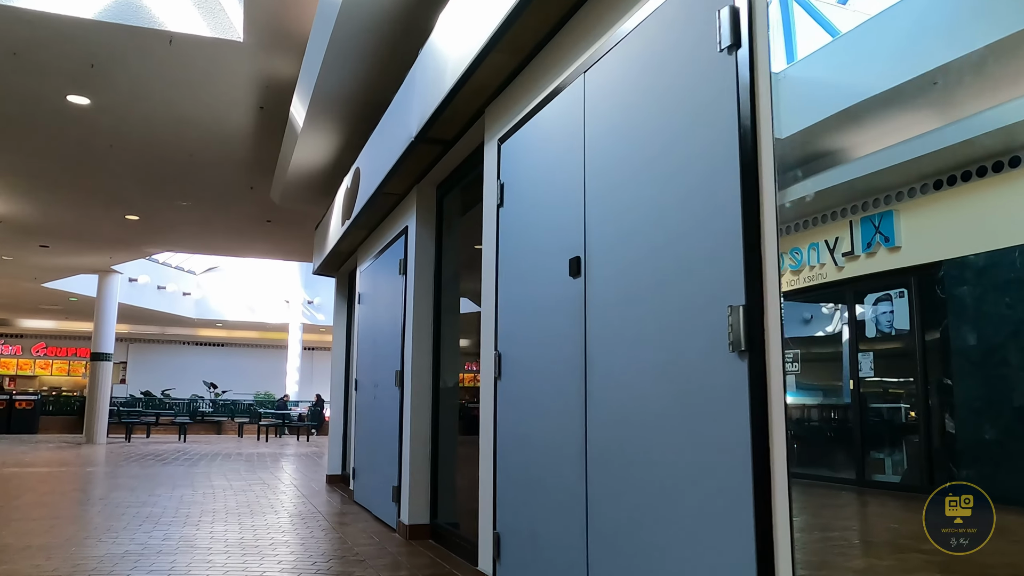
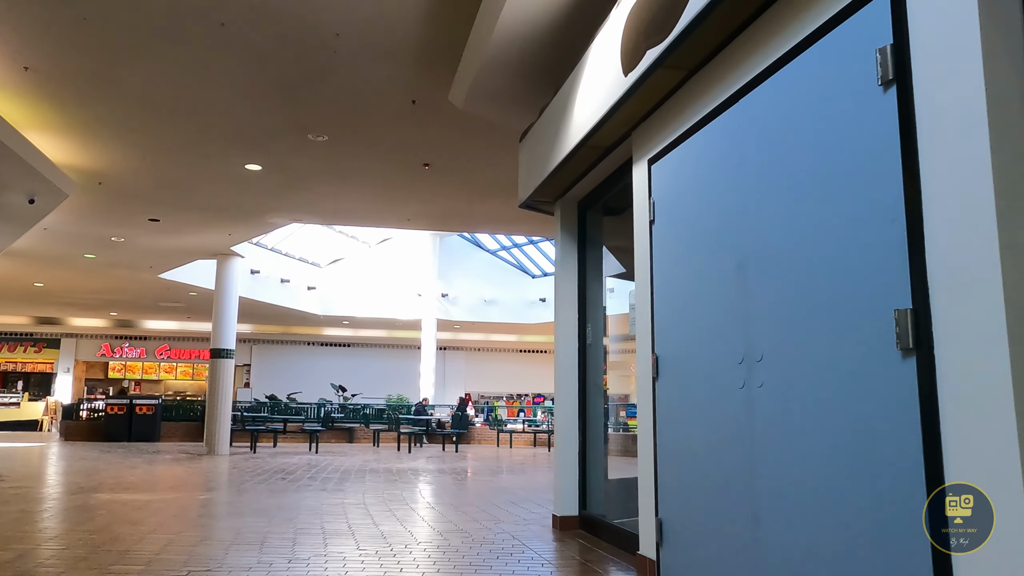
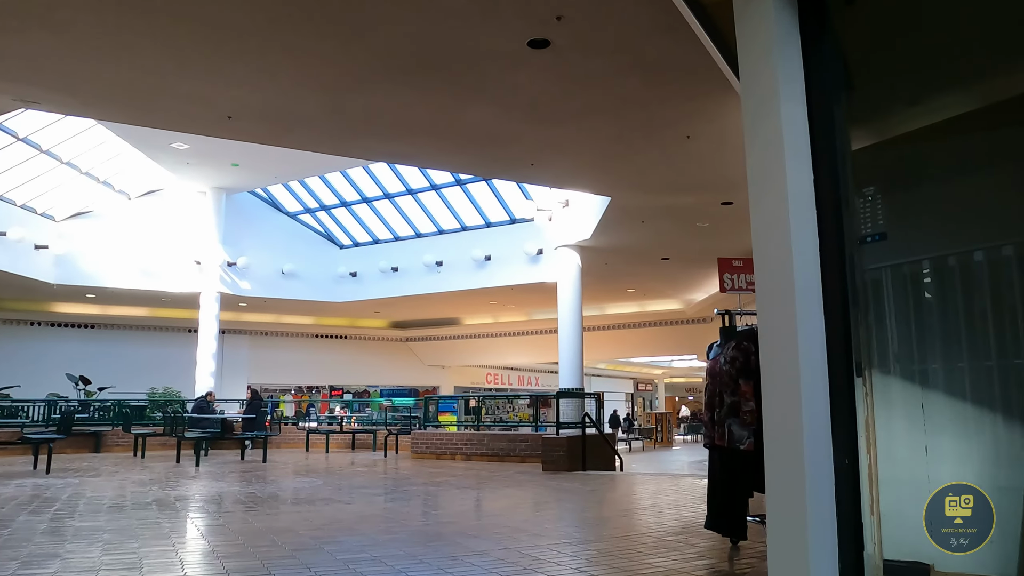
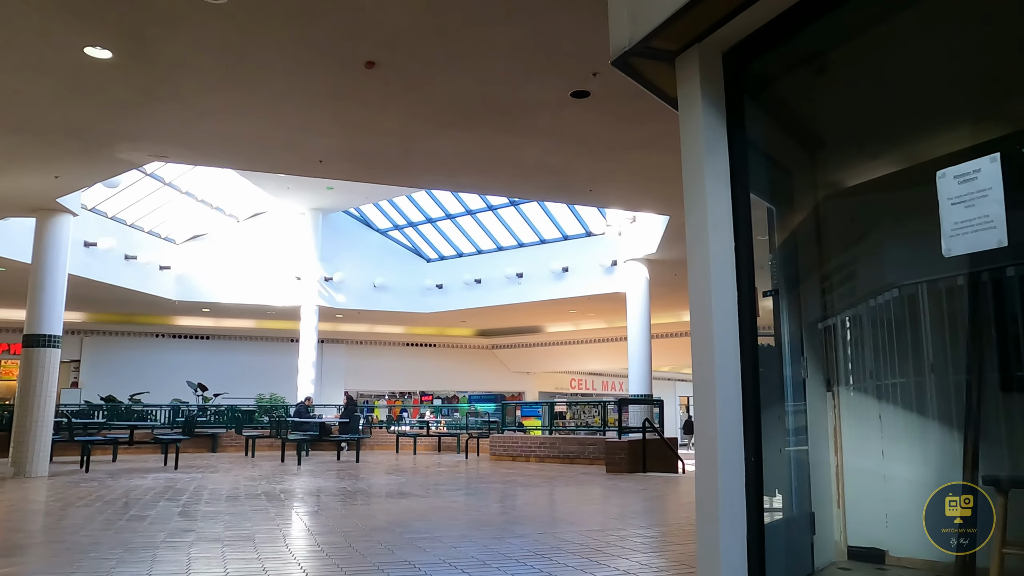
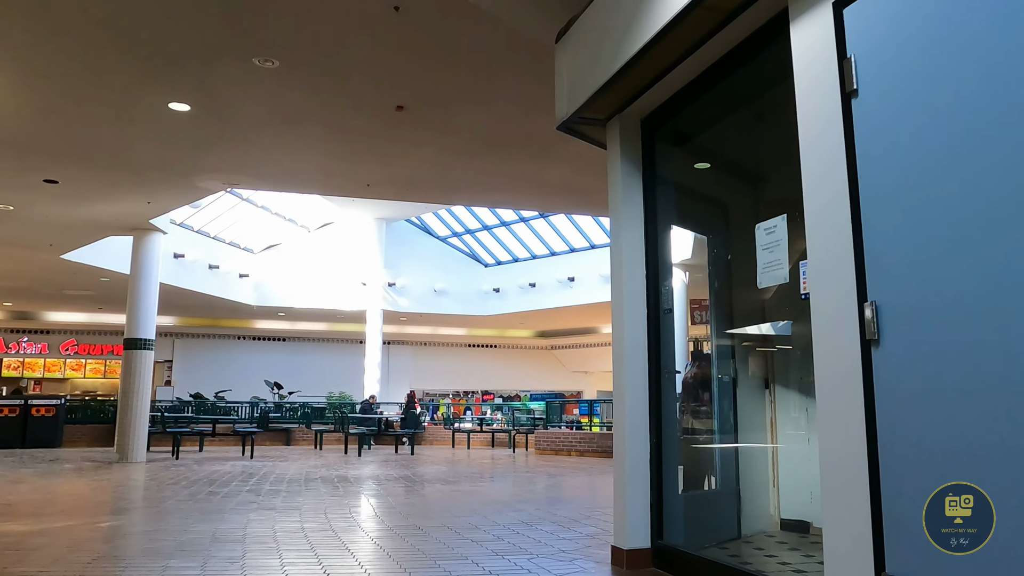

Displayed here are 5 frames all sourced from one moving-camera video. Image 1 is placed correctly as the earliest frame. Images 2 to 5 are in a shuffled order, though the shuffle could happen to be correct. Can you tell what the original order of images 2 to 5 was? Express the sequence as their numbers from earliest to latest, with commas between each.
2, 5, 4, 3
